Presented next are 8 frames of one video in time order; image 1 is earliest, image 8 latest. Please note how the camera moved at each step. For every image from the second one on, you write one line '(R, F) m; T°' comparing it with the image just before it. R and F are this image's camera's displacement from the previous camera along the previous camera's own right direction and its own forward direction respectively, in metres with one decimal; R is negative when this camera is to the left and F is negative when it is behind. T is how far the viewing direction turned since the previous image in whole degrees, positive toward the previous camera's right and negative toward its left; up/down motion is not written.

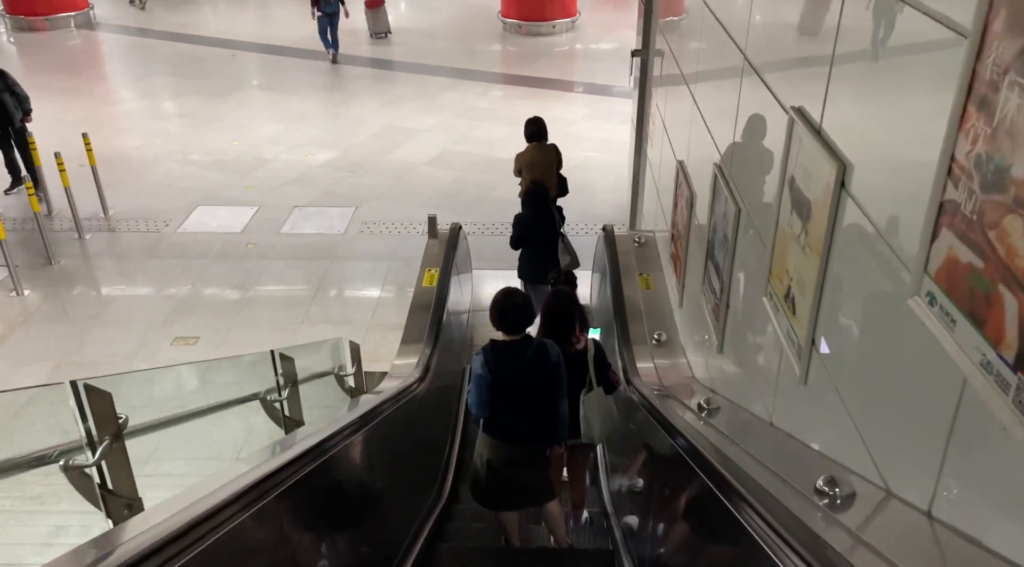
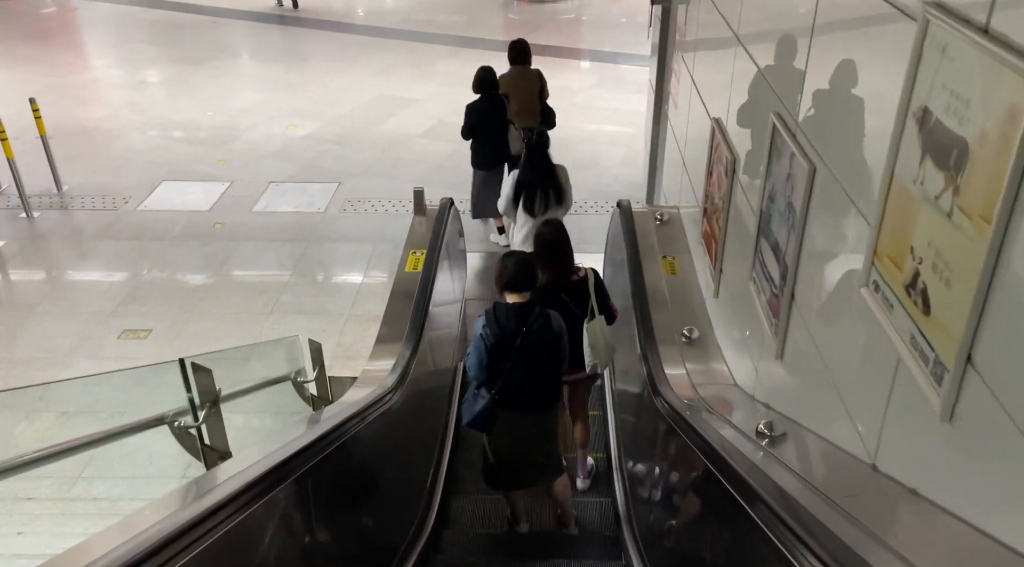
(0.0, +0.7) m; 0°
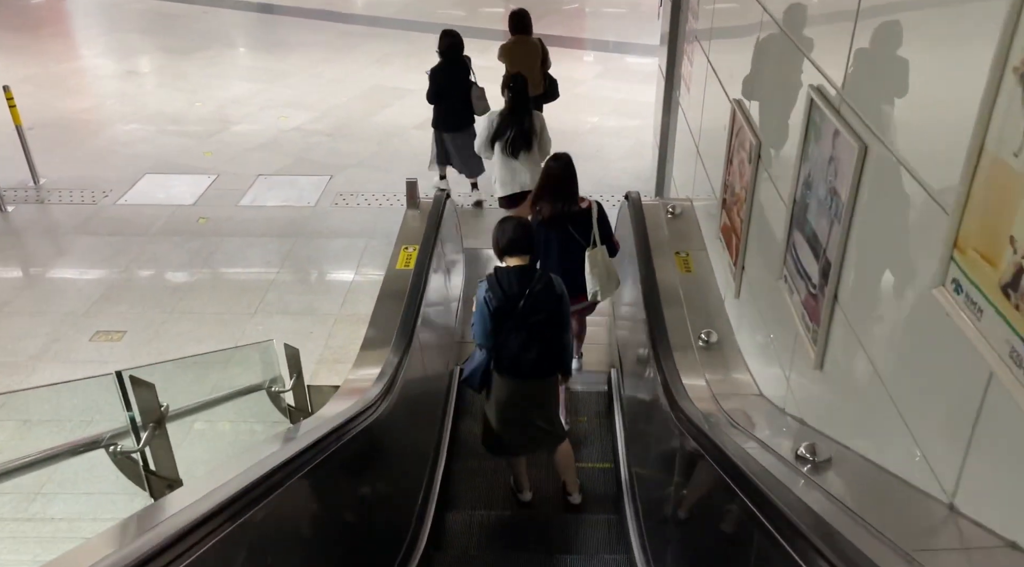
(0.0, +0.3) m; 0°
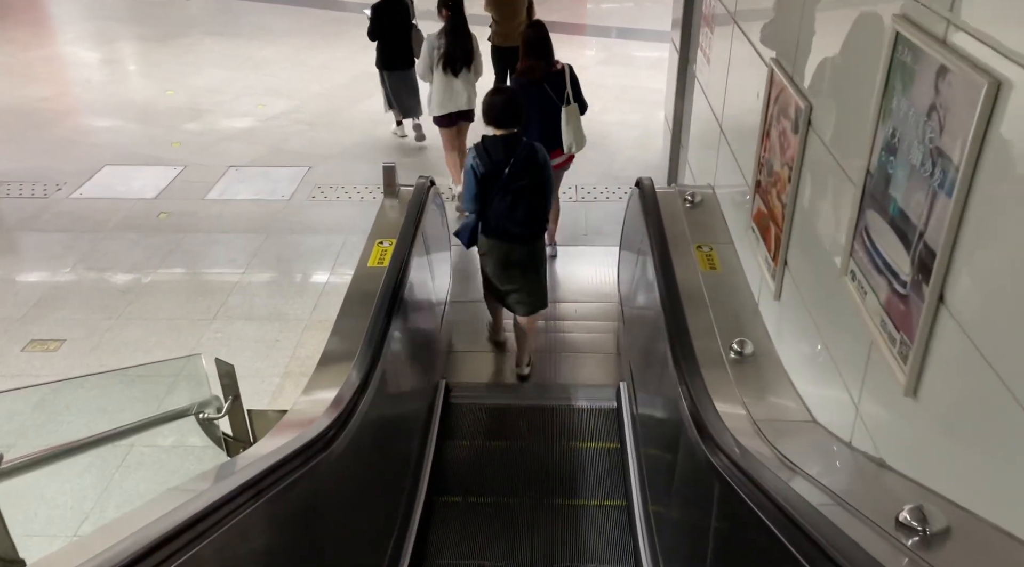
(0.0, +0.5) m; 0°
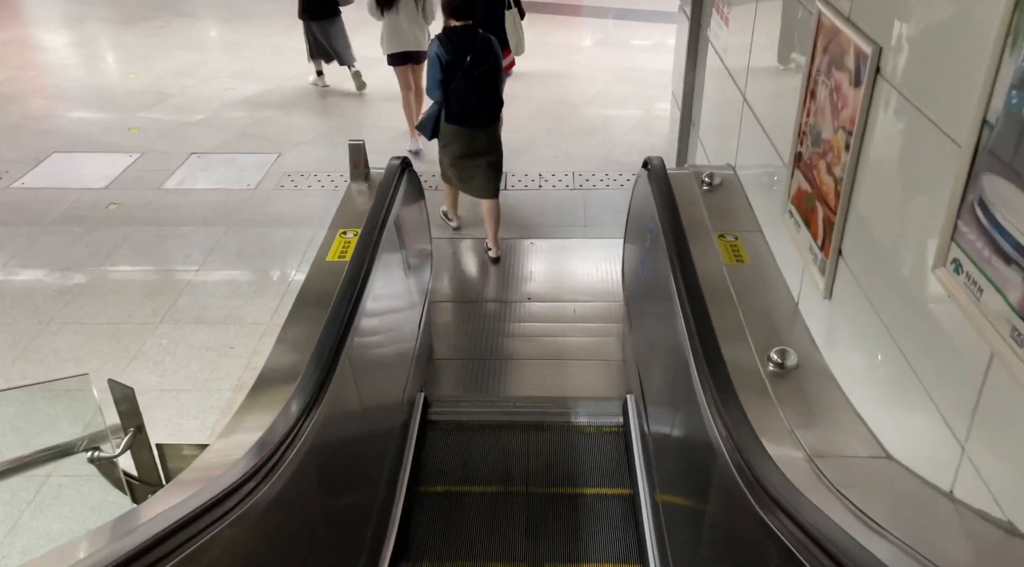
(0.0, +0.5) m; 0°
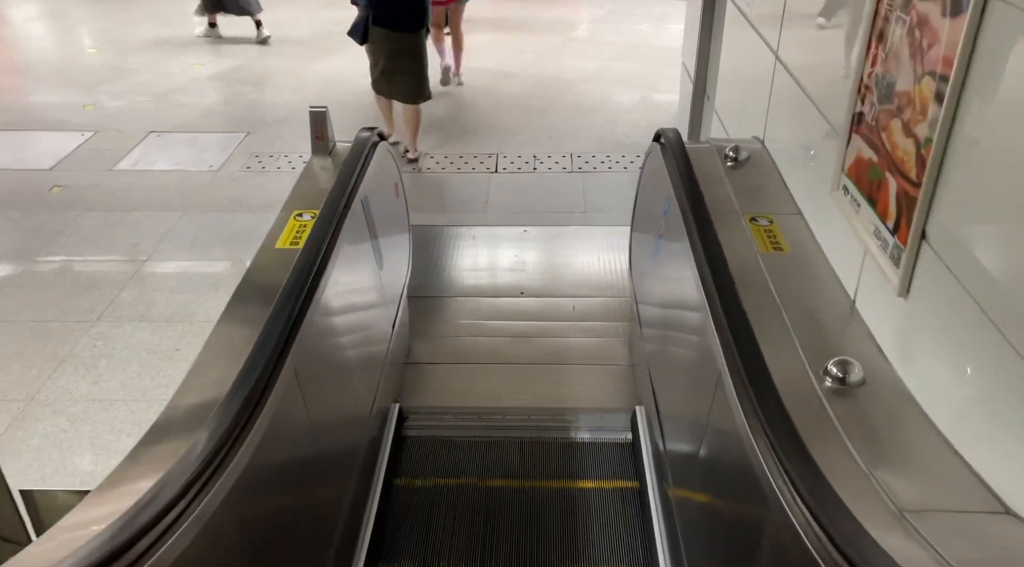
(0.0, +0.4) m; 0°
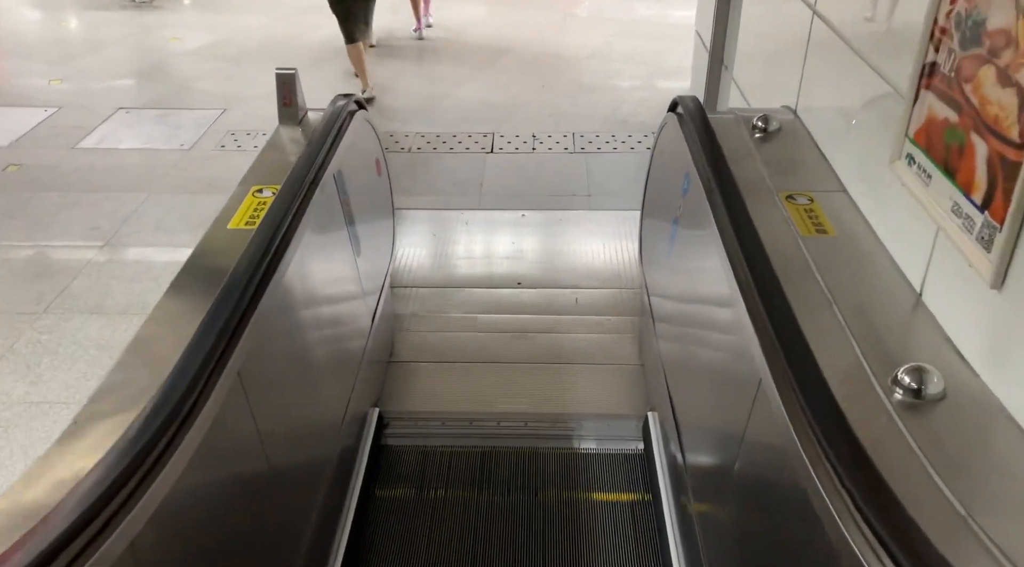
(0.0, +0.3) m; 0°
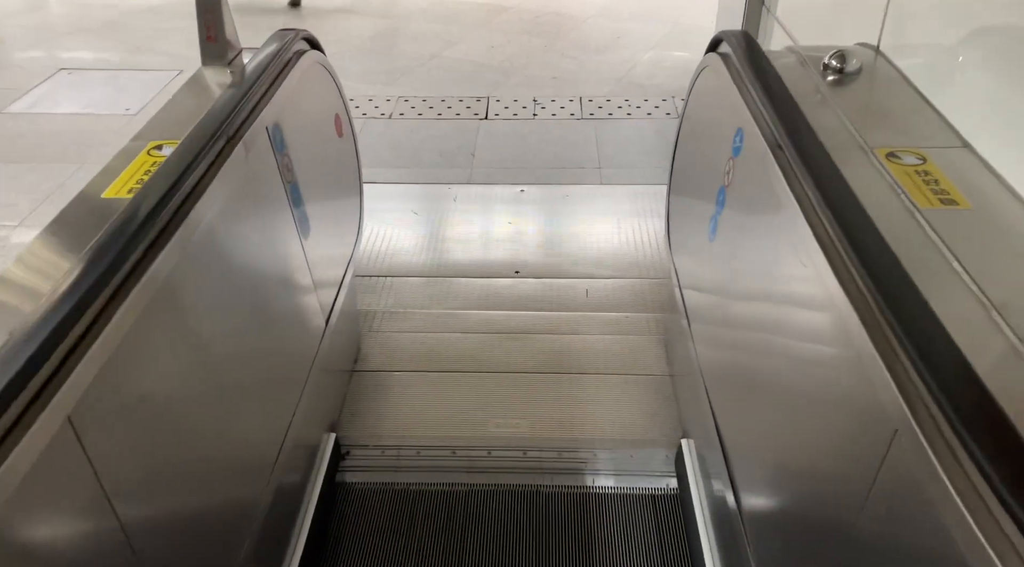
(0.0, +0.5) m; 0°
